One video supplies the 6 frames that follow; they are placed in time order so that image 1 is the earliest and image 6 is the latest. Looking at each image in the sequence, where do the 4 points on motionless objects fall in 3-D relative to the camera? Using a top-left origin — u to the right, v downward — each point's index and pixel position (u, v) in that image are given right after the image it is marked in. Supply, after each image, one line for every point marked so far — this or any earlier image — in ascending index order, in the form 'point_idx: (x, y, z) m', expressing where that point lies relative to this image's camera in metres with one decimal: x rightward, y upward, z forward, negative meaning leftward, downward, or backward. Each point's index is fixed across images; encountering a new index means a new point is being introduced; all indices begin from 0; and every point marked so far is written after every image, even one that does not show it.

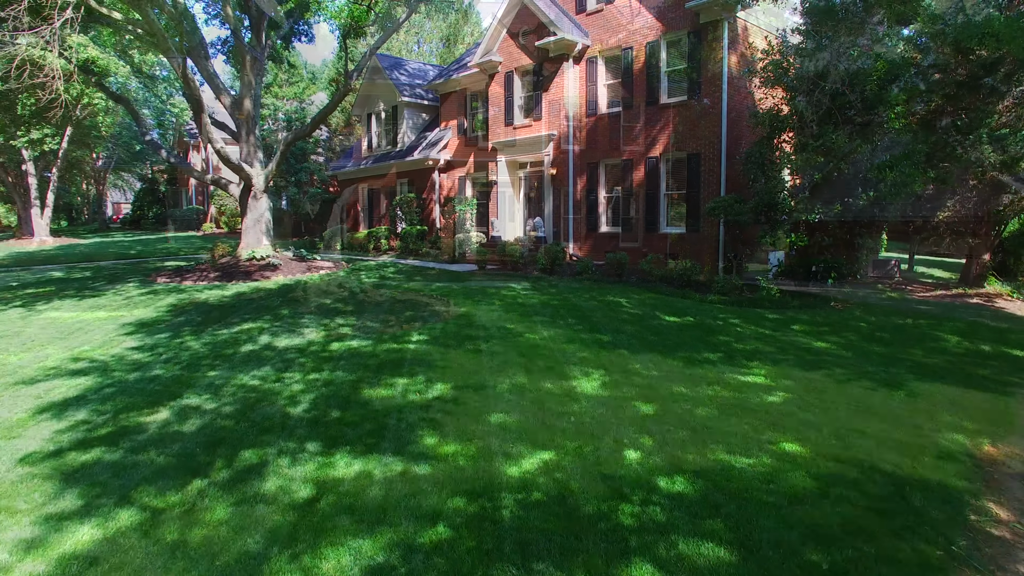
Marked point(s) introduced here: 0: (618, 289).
0: (+3.9, -0.1, +11.3) m
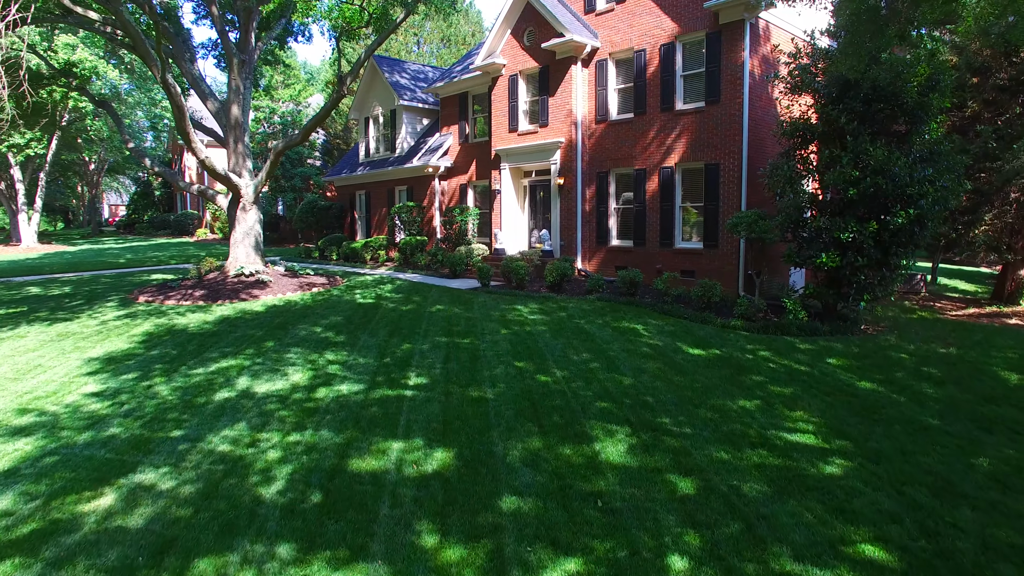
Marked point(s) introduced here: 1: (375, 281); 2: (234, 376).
0: (+4.1, -0.9, +10.5) m
1: (-6.3, +0.3, +14.0) m
2: (-6.2, -1.9, +6.8) m
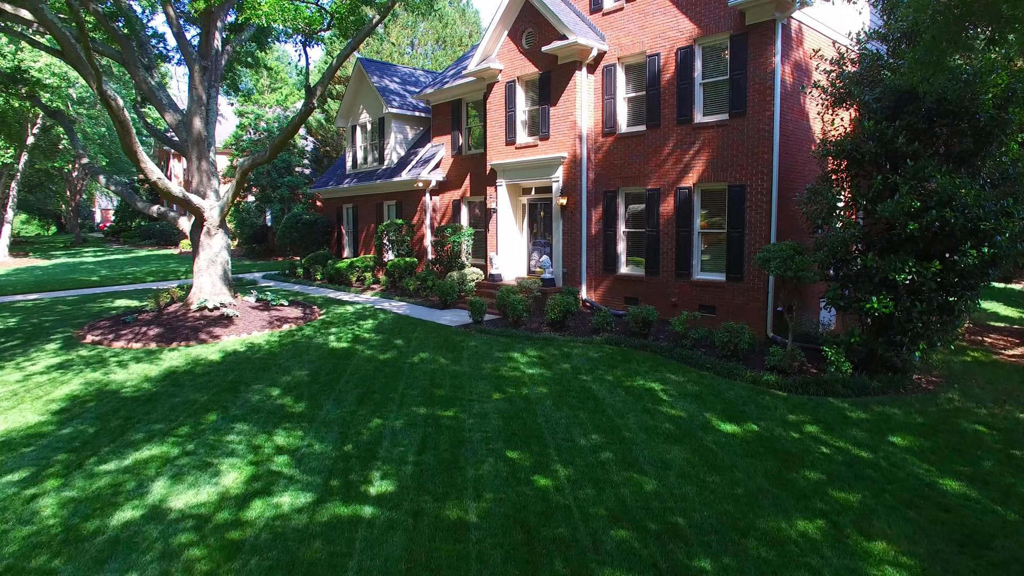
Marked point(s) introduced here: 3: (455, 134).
0: (+4.0, -2.2, +9.0) m
1: (-6.4, -1.0, +12.6) m
2: (-6.3, -3.3, +5.4) m
3: (-3.0, +7.9, +15.9) m
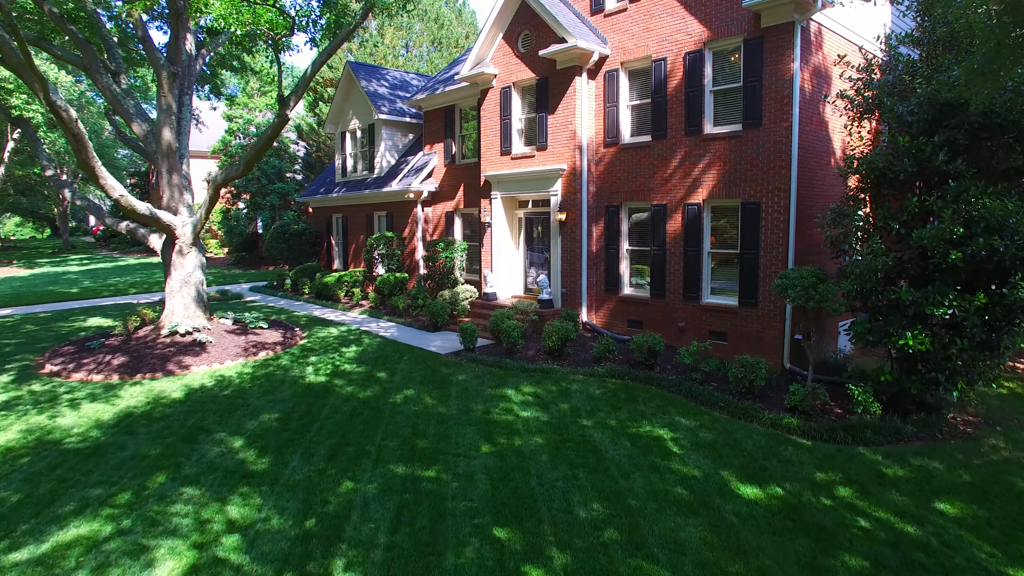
0: (+3.8, -3.0, +8.2) m
1: (-6.6, -1.9, +11.7) m
2: (-6.5, -4.1, +4.5) m
3: (-3.1, +7.1, +15.0) m
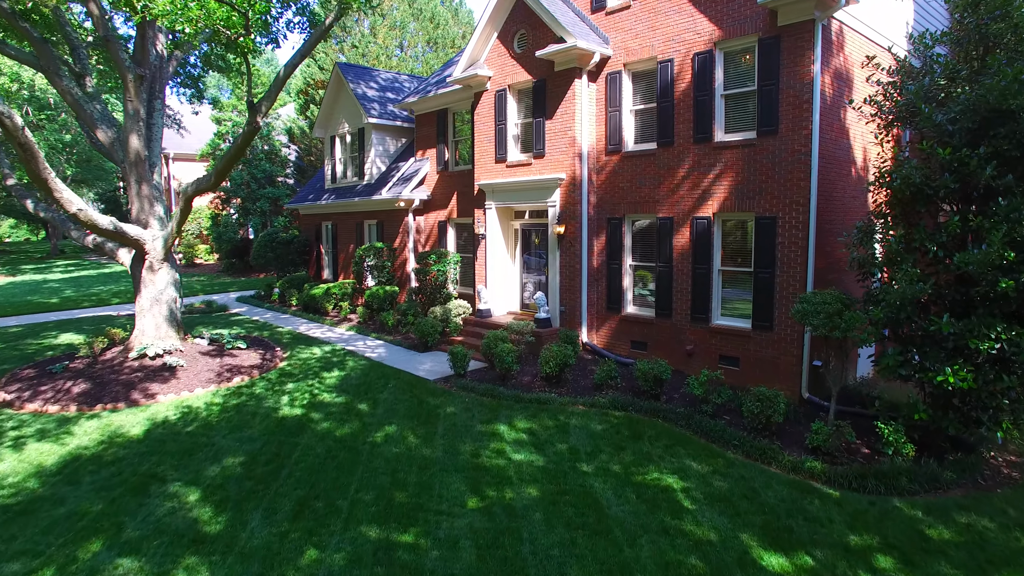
0: (+3.6, -3.7, +7.4) m
1: (-6.8, -2.5, +11.0) m
2: (-6.7, -4.8, +3.7) m
3: (-3.3, +6.5, +14.2) m
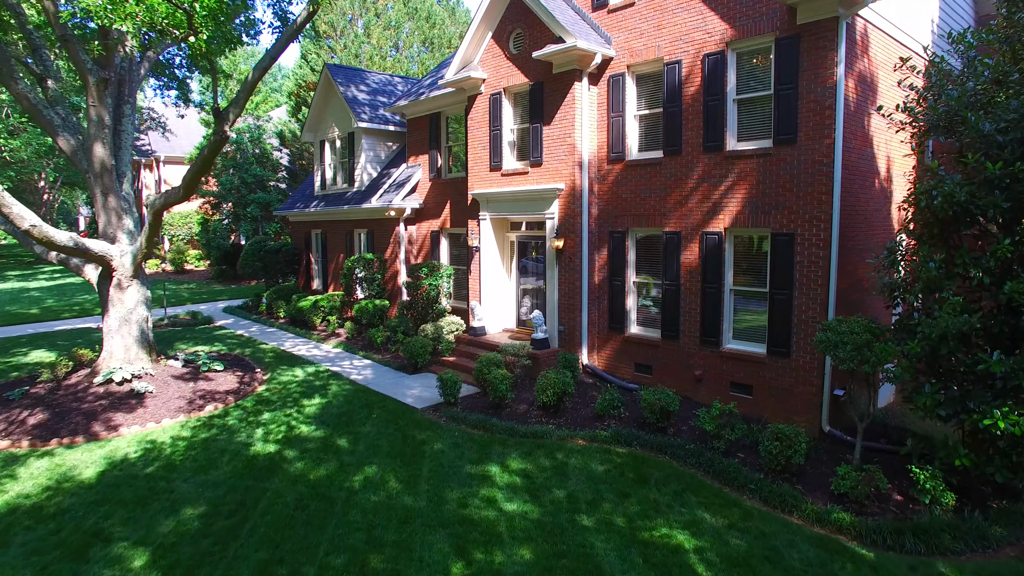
0: (+3.4, -4.3, +6.6) m
1: (-6.9, -3.1, +10.2) m
2: (-6.9, -5.4, +3.0) m
3: (-3.5, +5.9, +13.5) m
